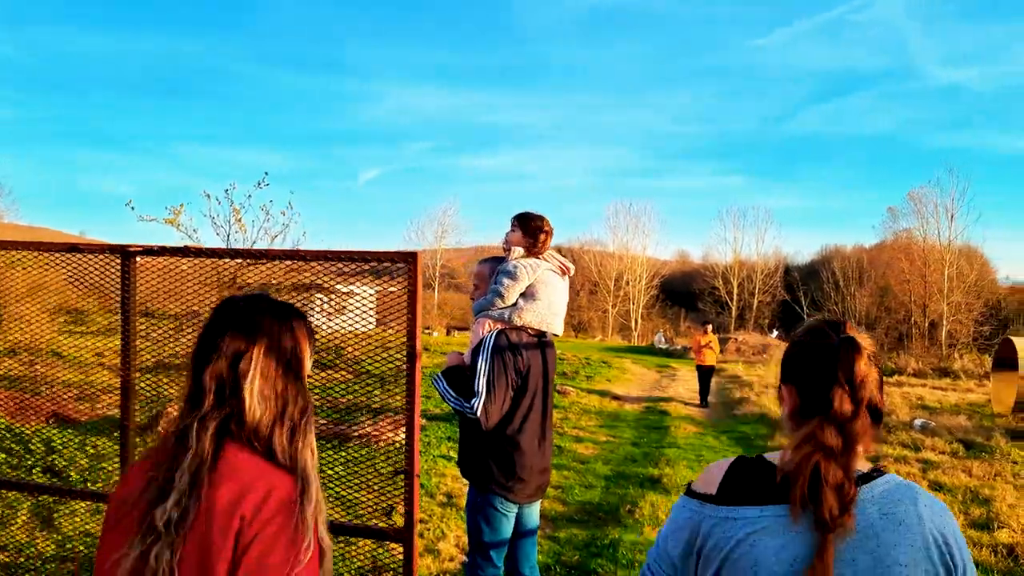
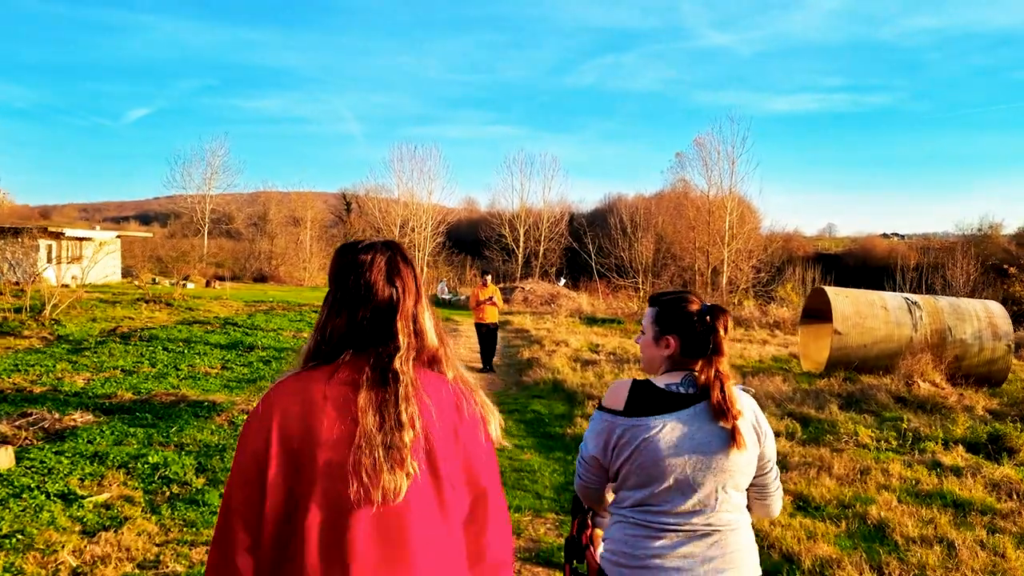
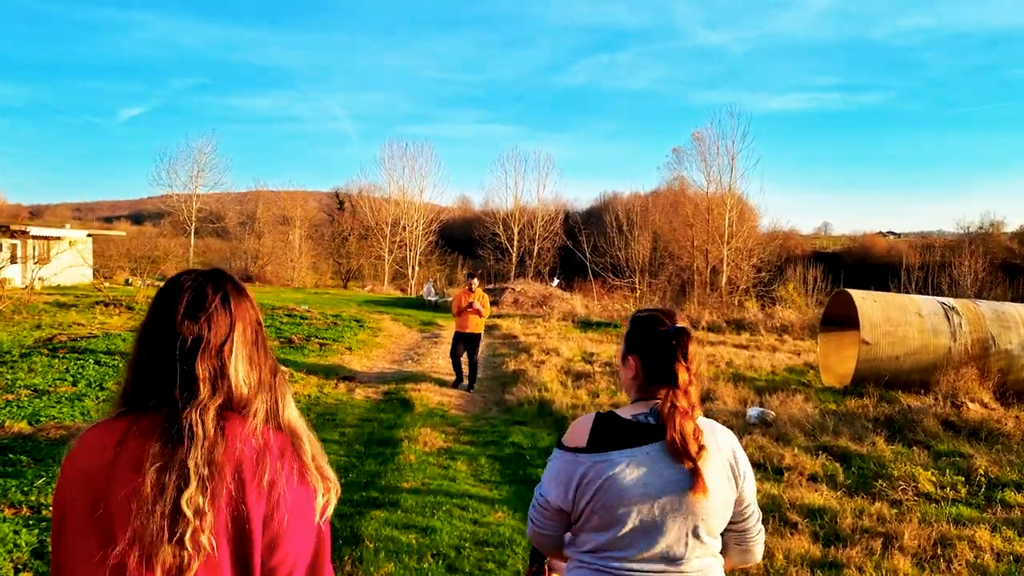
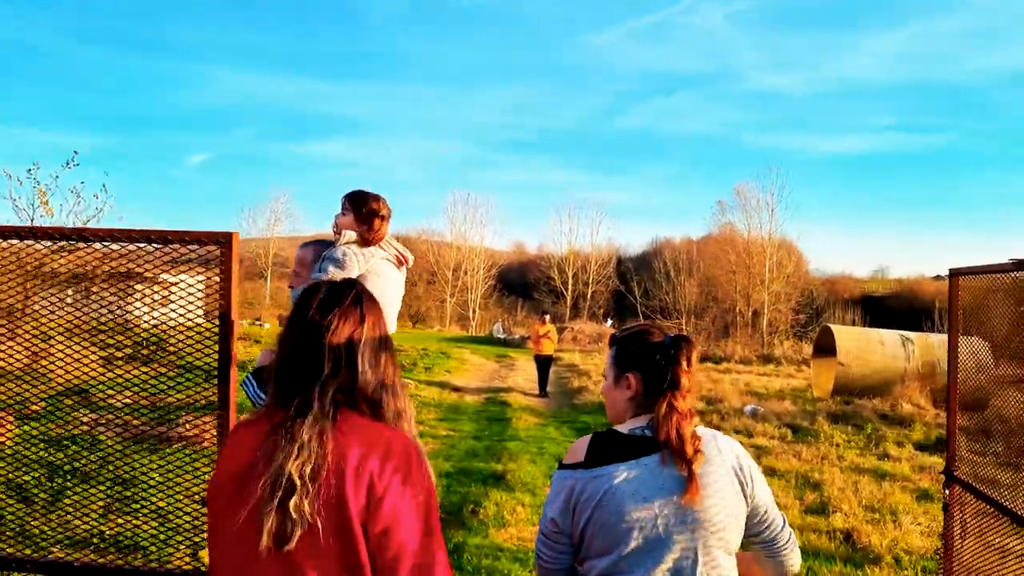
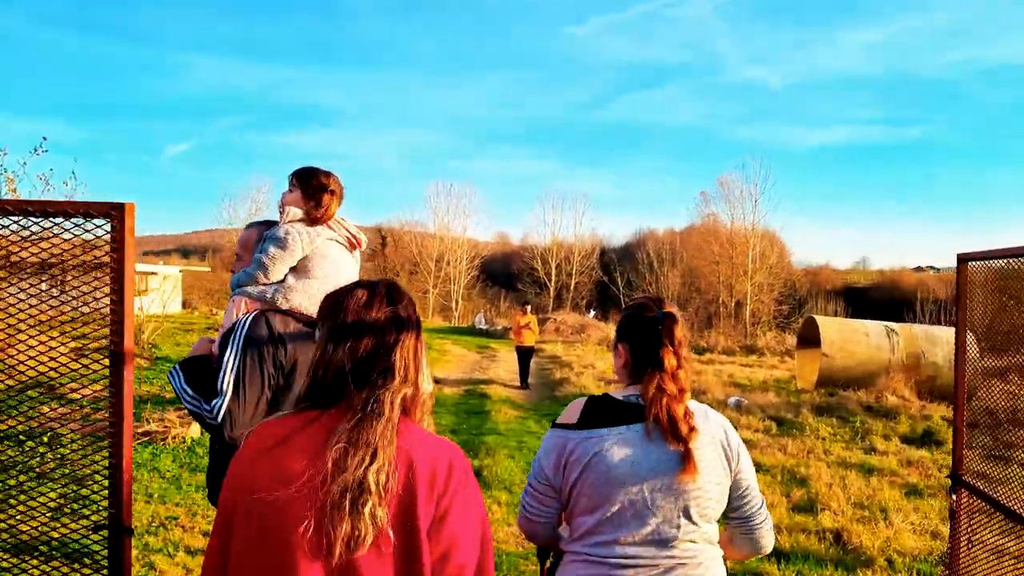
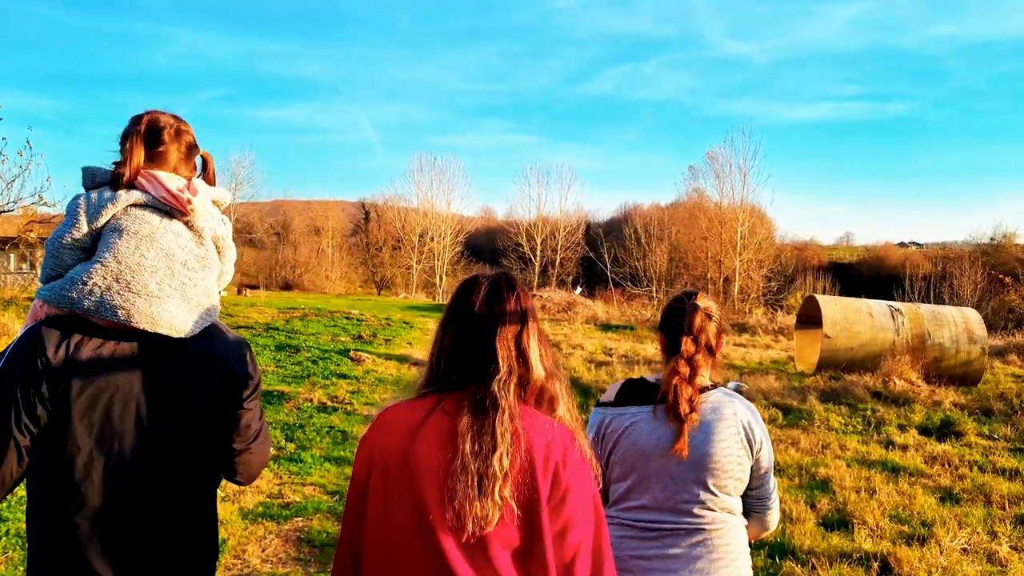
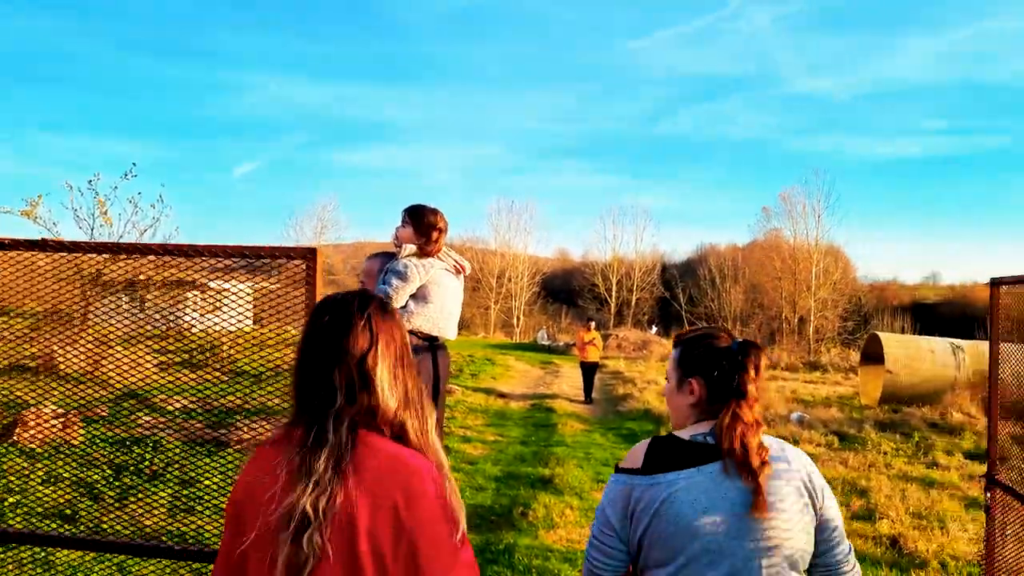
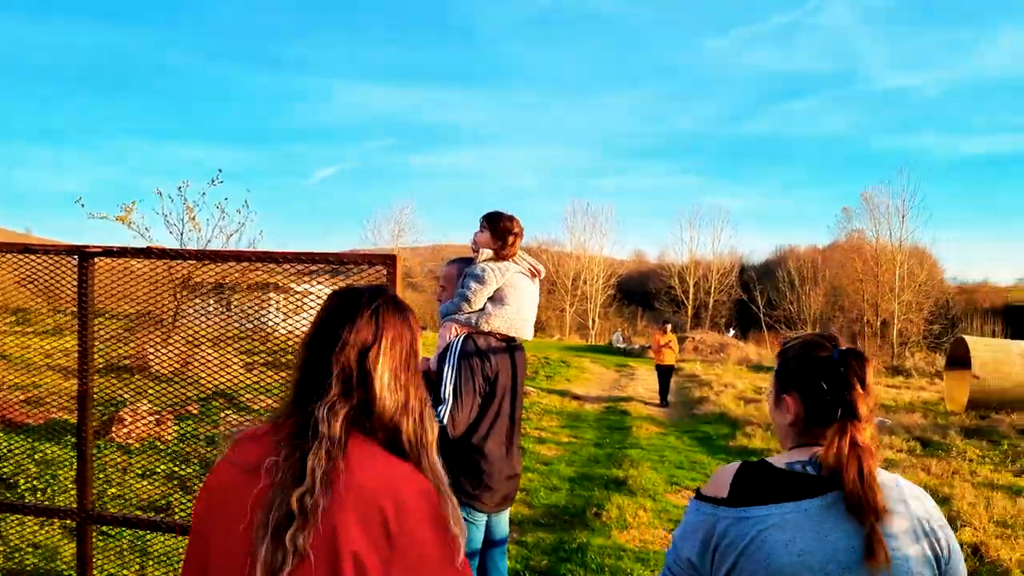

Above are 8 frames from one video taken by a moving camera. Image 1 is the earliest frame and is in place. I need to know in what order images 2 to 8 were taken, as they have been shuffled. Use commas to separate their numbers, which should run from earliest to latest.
8, 7, 4, 5, 6, 2, 3
